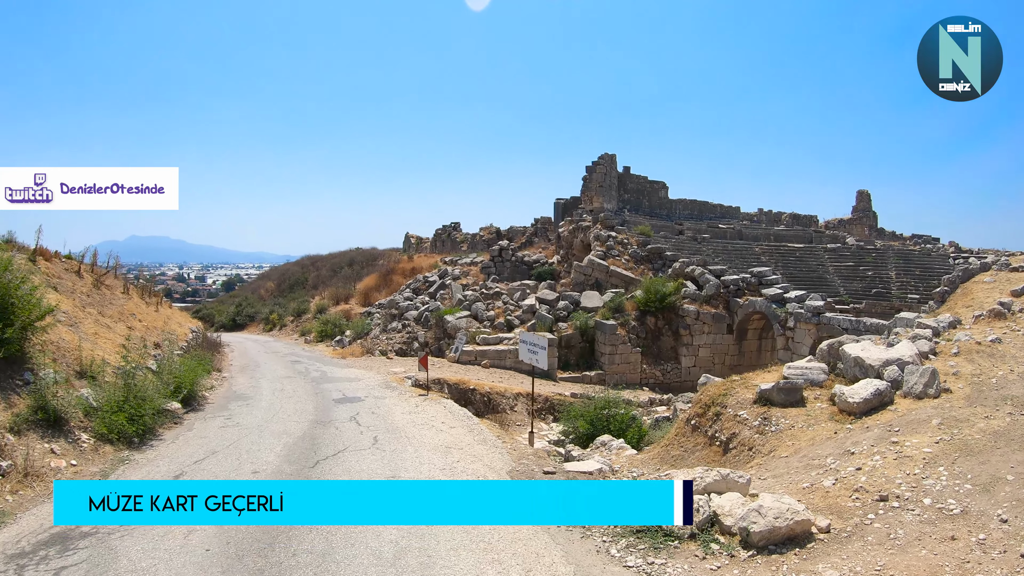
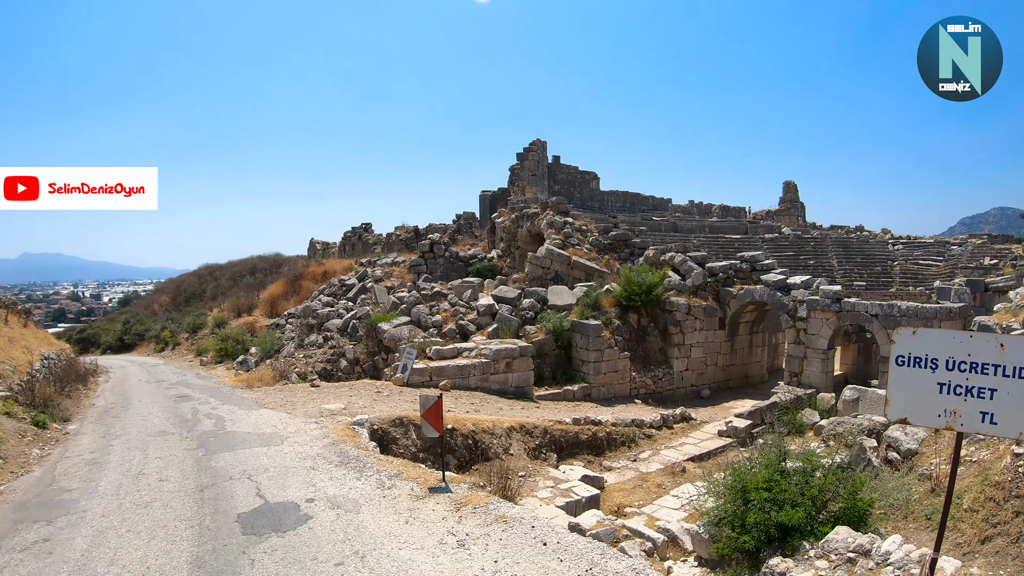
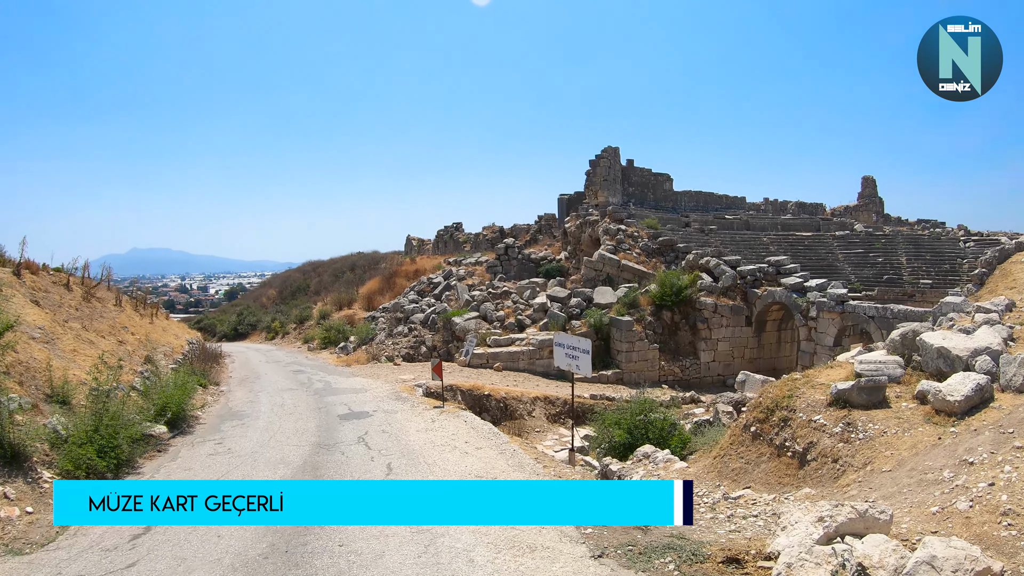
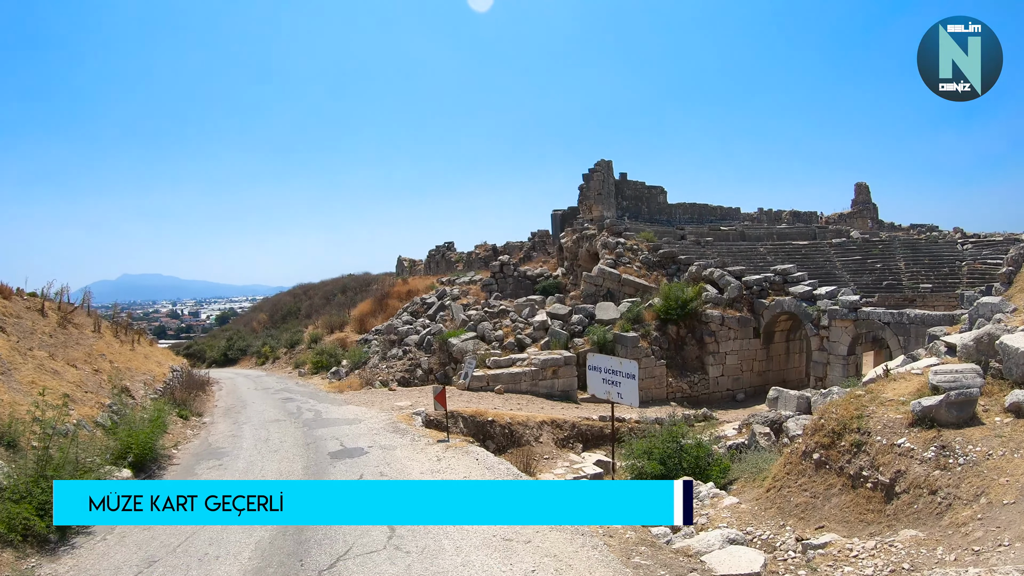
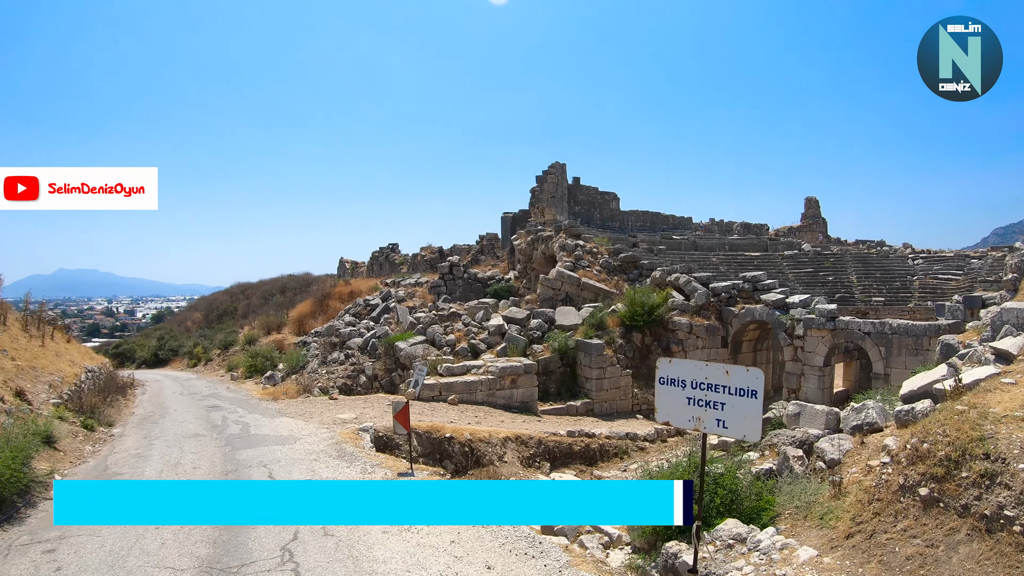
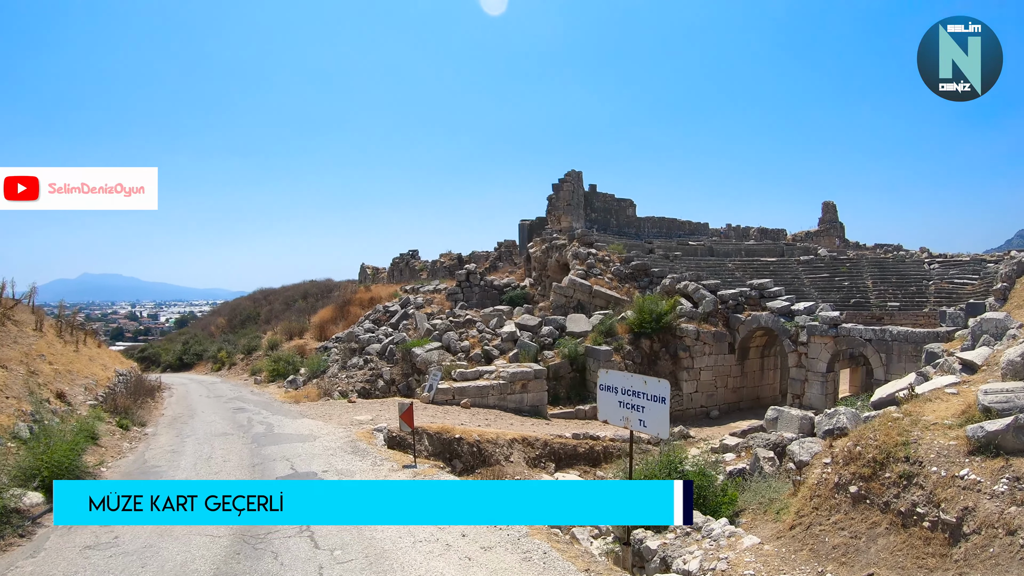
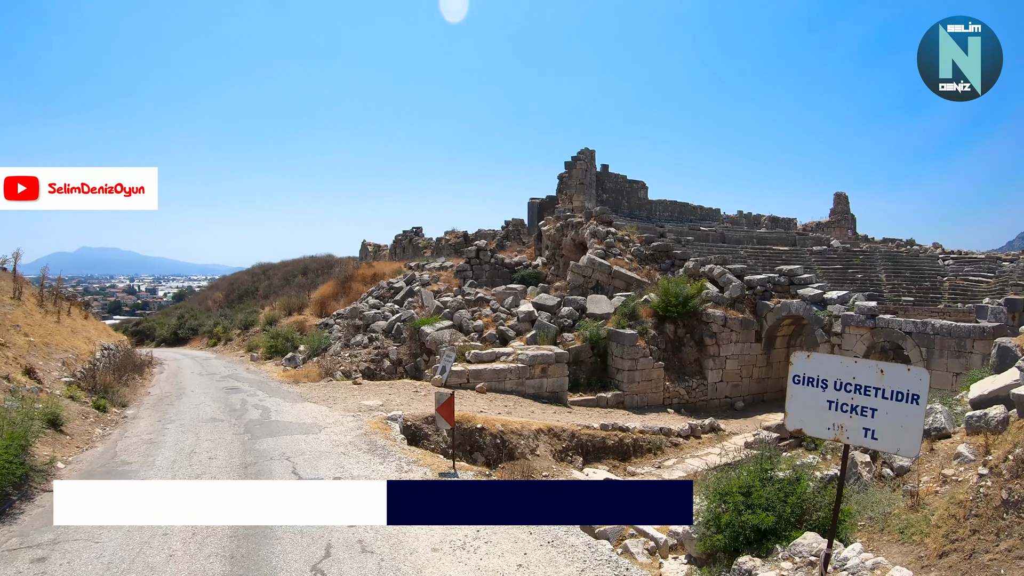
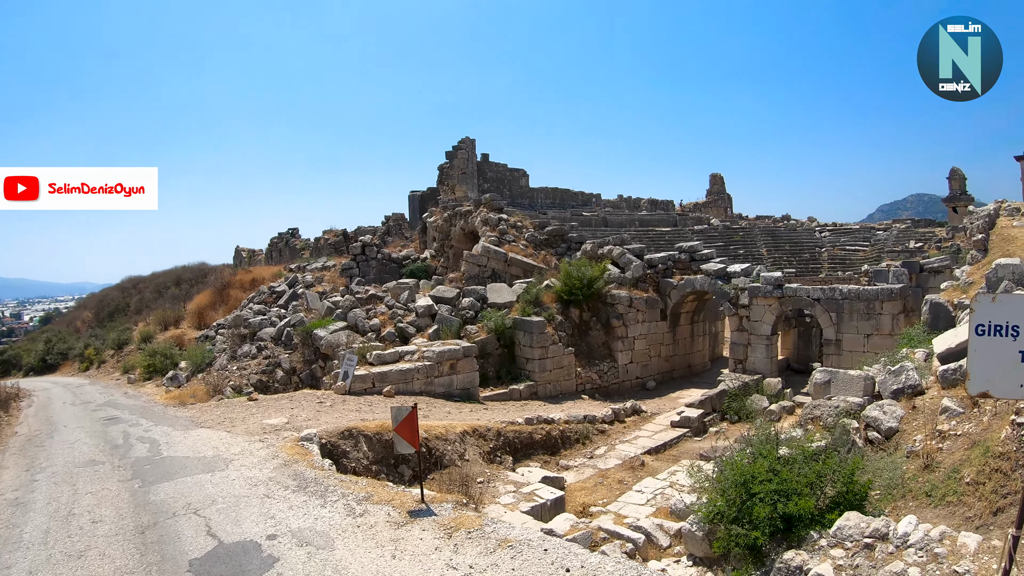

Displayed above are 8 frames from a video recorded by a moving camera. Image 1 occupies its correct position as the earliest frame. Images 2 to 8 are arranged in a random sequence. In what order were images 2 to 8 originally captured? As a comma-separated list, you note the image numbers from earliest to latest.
3, 4, 6, 5, 7, 2, 8
